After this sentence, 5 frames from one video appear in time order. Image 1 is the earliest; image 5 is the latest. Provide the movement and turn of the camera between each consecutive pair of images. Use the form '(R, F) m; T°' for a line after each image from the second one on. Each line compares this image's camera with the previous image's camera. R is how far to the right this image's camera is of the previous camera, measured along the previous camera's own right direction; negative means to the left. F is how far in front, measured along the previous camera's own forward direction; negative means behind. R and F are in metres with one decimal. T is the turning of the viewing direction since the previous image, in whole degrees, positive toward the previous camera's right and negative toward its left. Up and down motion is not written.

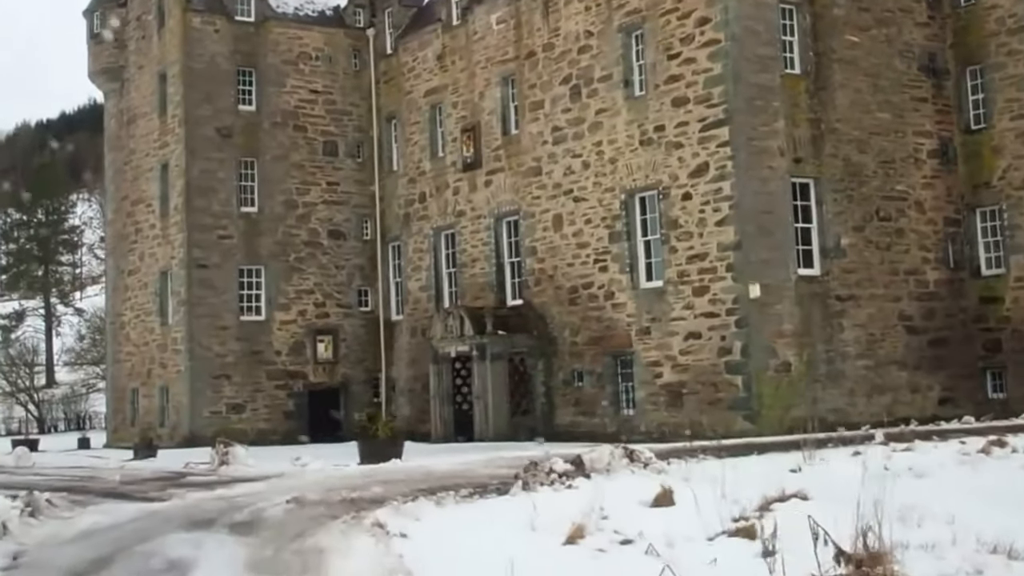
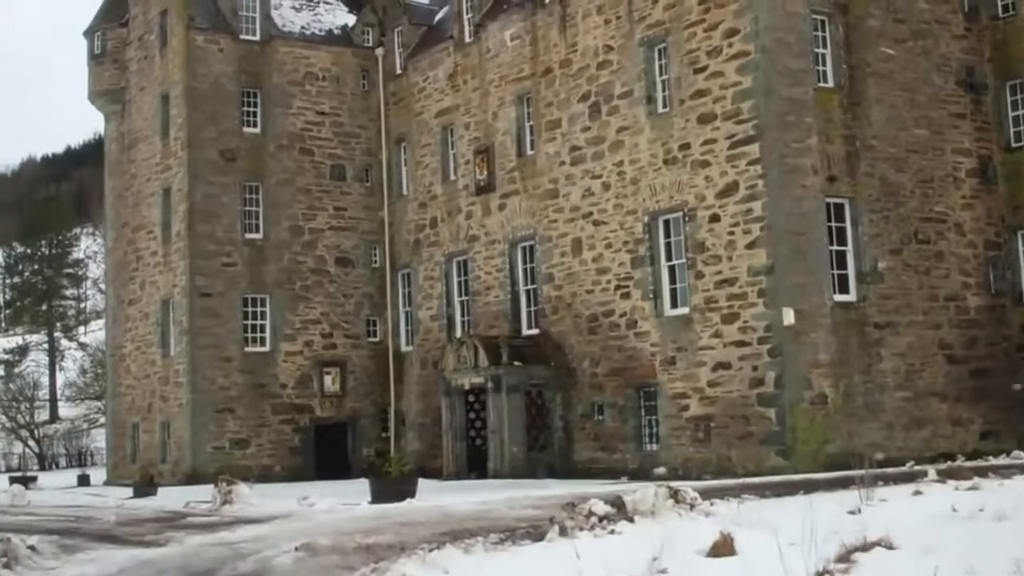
(0.0, +1.2) m; 0°
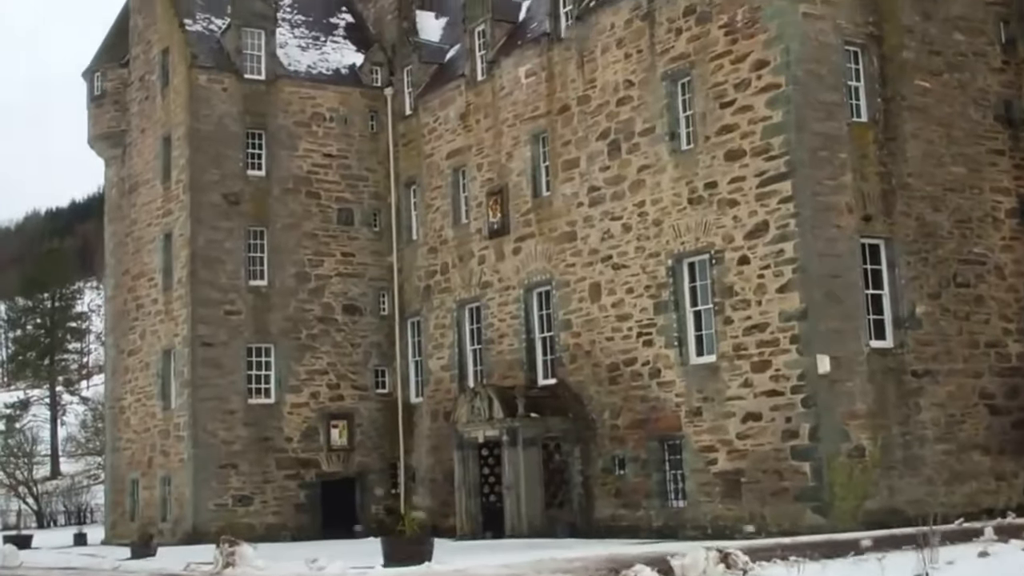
(-0.1, +1.1) m; 0°
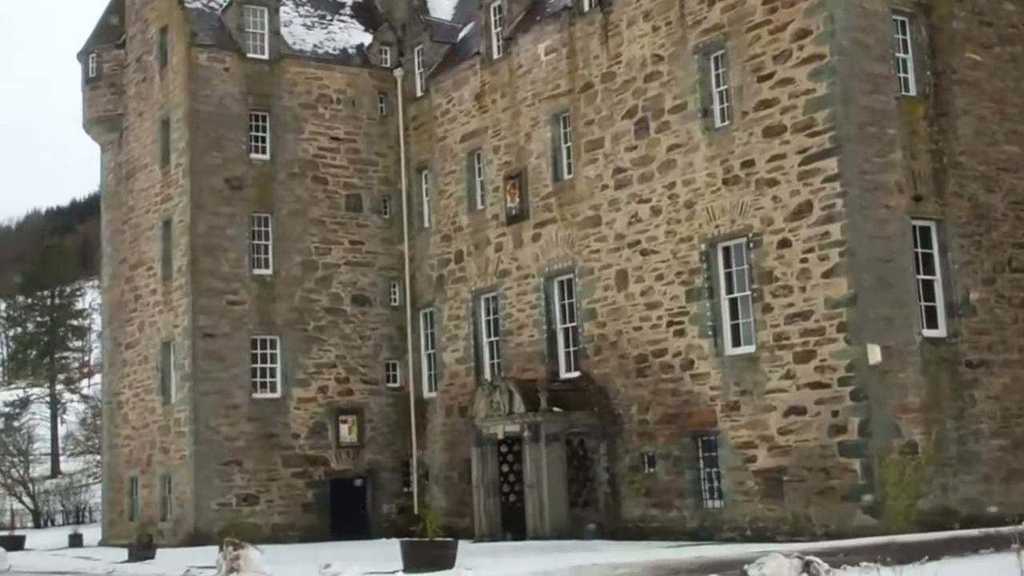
(-0.2, +1.2) m; 0°
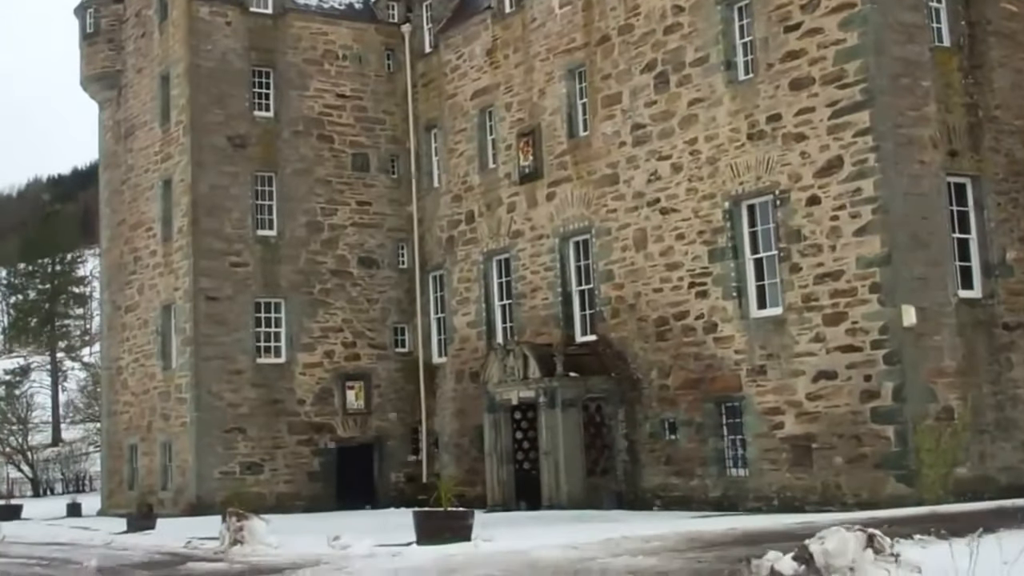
(-0.1, +0.7) m; 0°
